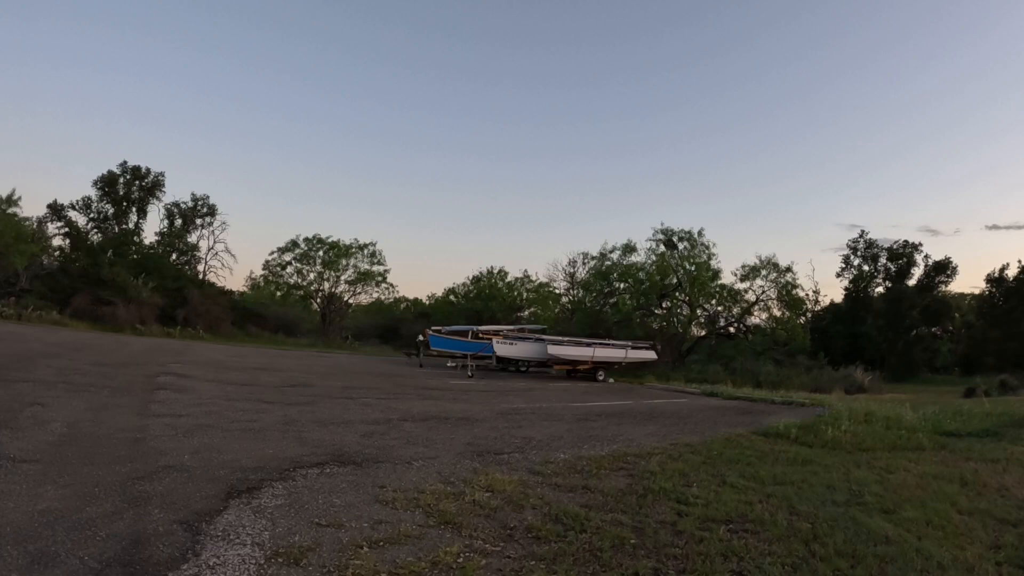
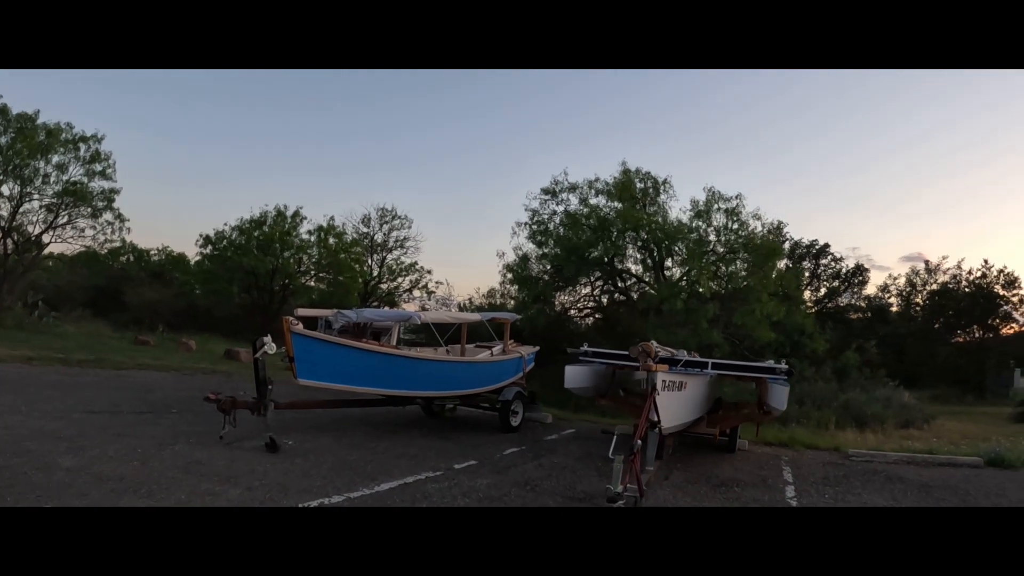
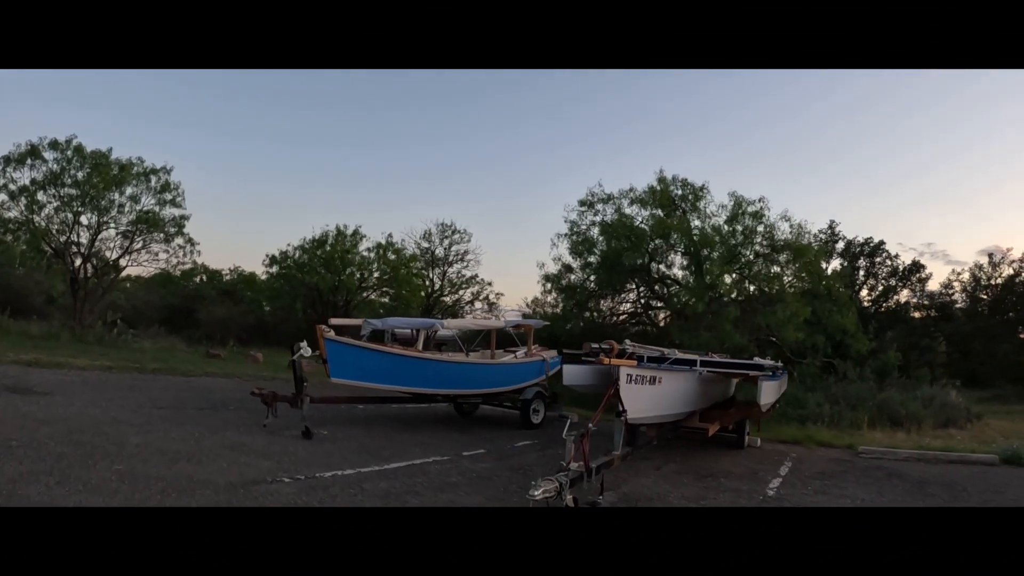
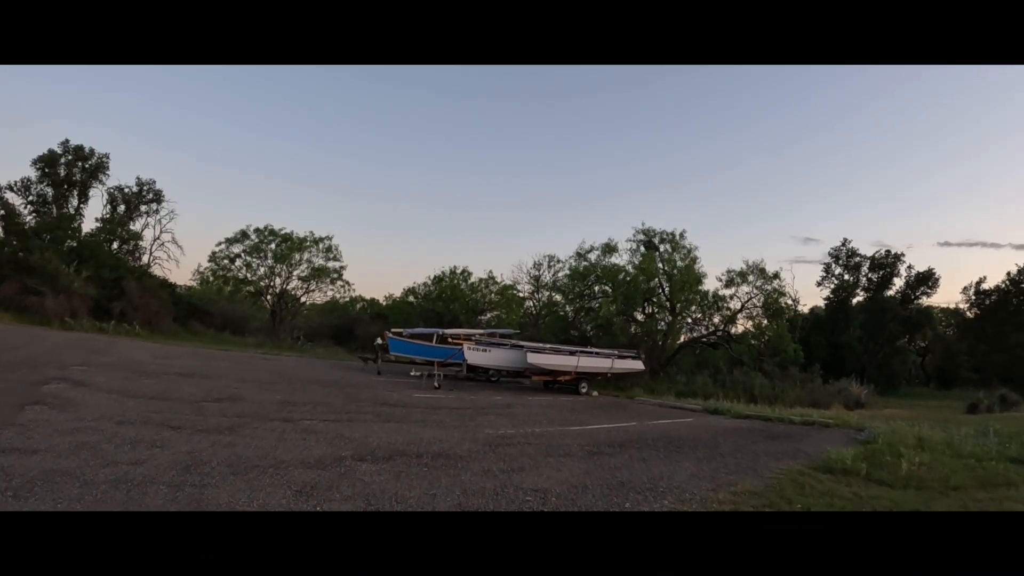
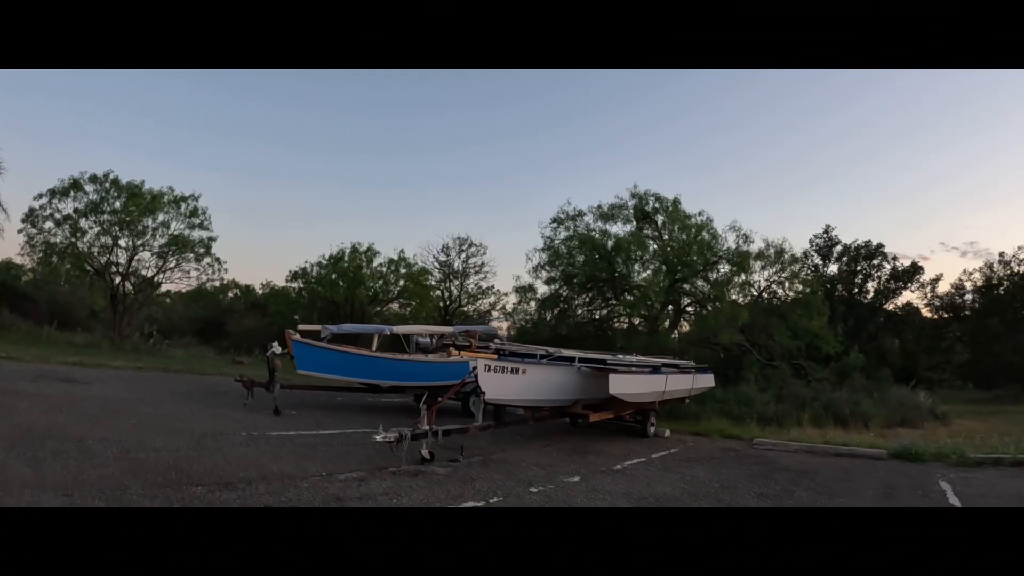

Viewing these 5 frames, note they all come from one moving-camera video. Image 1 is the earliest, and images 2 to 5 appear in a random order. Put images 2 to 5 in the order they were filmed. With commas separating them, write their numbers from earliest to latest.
4, 5, 3, 2
